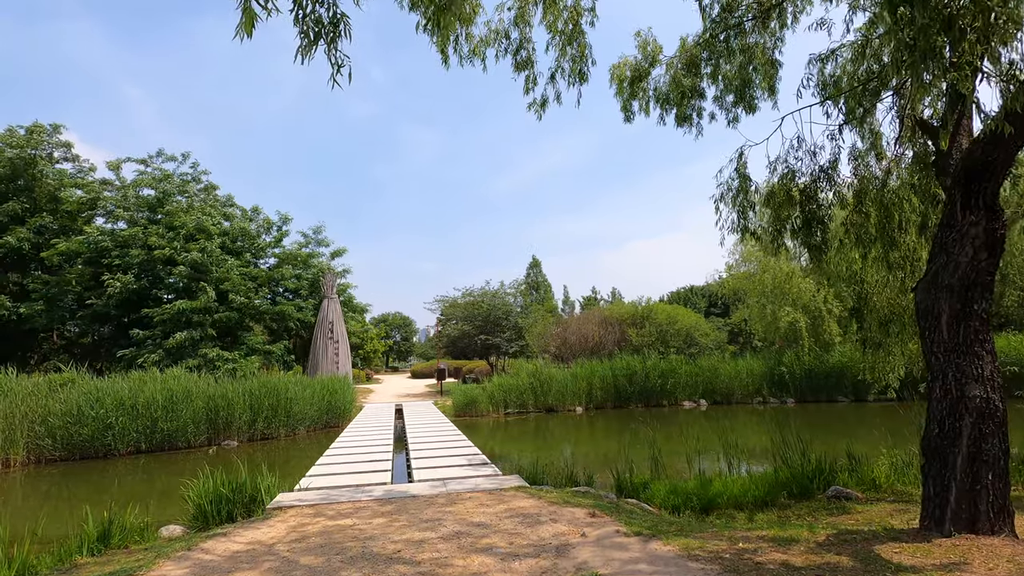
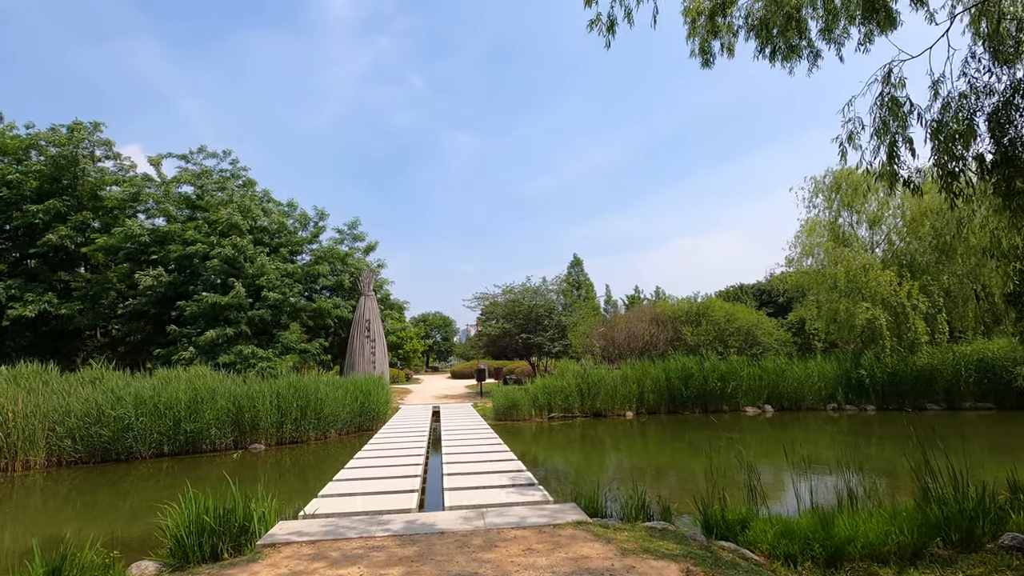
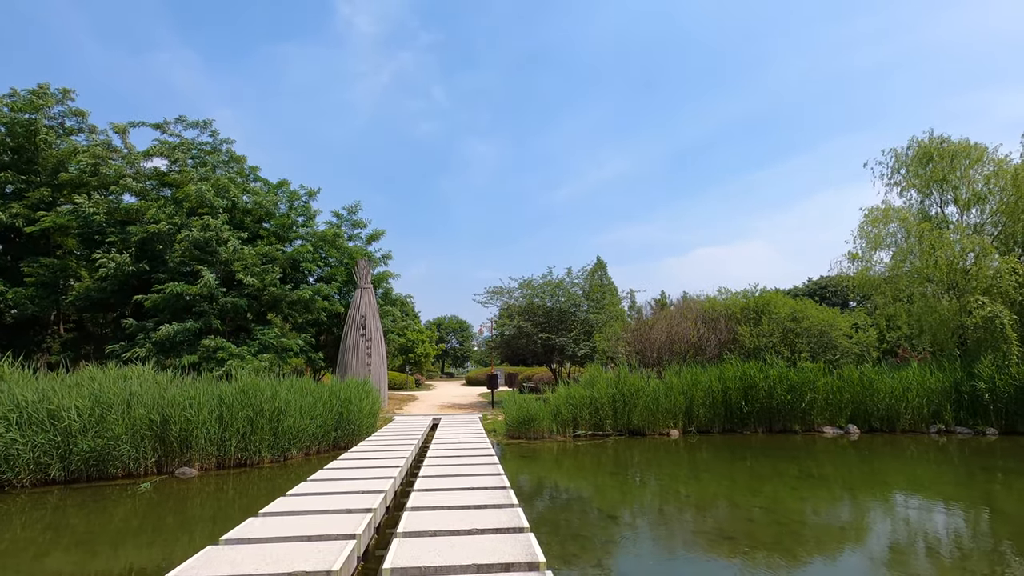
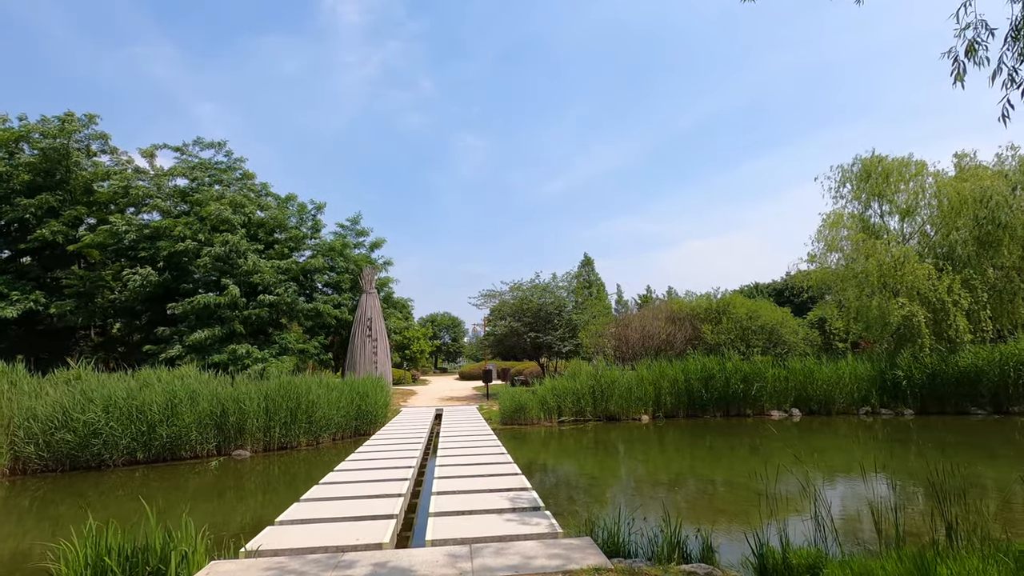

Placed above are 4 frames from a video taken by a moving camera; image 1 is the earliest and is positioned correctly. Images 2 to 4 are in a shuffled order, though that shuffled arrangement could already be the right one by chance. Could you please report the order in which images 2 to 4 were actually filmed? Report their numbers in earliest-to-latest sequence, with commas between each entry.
2, 4, 3
